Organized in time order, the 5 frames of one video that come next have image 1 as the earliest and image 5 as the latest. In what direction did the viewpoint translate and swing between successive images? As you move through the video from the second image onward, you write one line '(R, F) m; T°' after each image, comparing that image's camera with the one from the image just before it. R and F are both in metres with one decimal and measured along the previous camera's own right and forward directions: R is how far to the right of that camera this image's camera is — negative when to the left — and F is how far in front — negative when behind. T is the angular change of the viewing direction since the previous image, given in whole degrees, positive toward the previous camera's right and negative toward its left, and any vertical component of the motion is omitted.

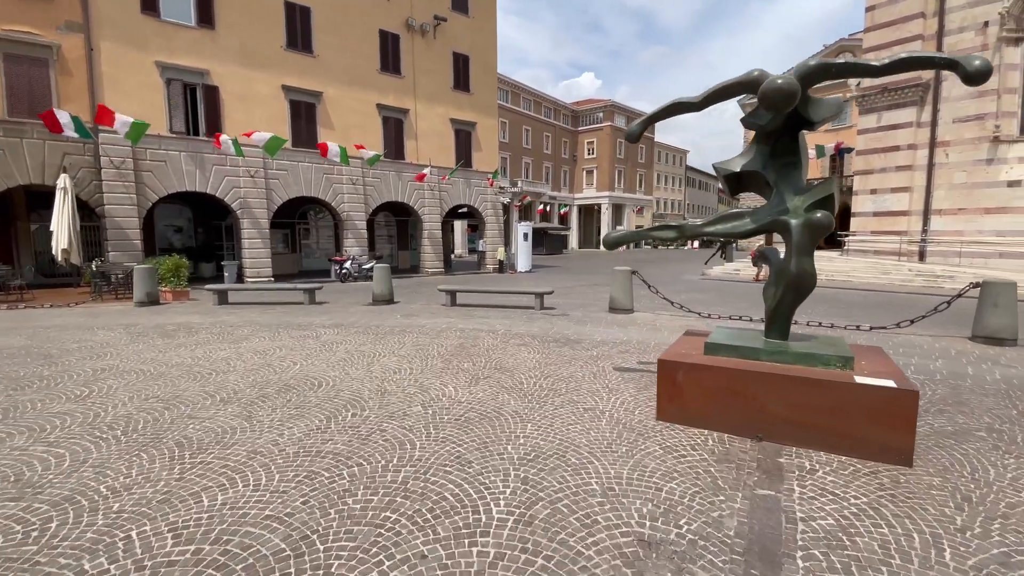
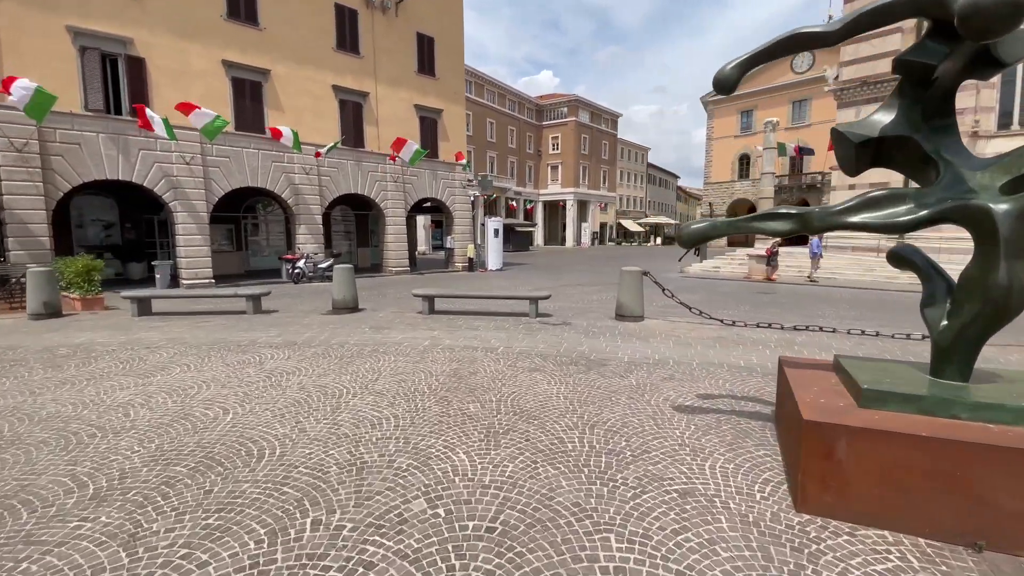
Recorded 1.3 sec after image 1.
(-0.5, +1.5) m; +5°
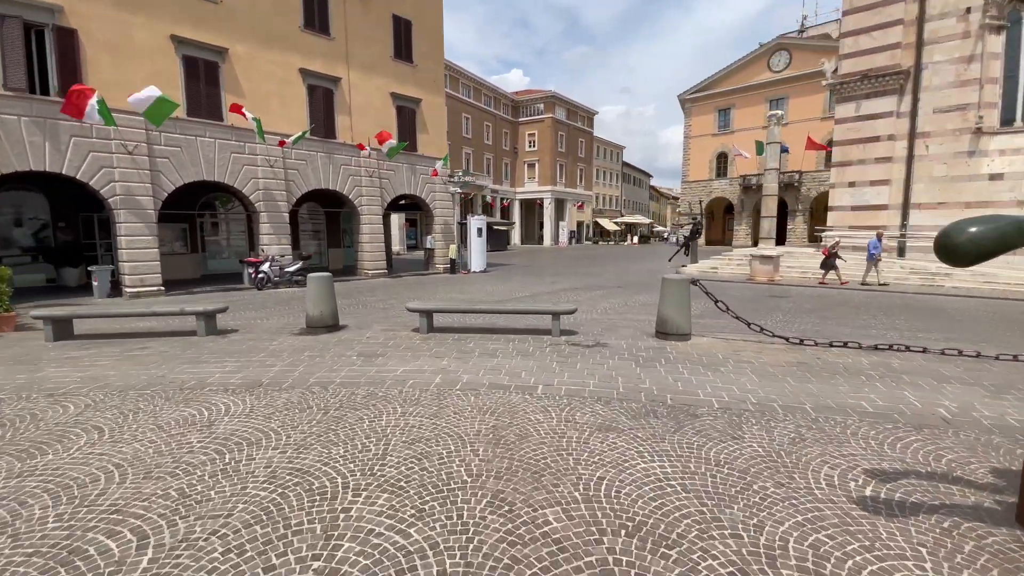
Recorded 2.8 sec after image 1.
(-0.7, +1.5) m; +3°
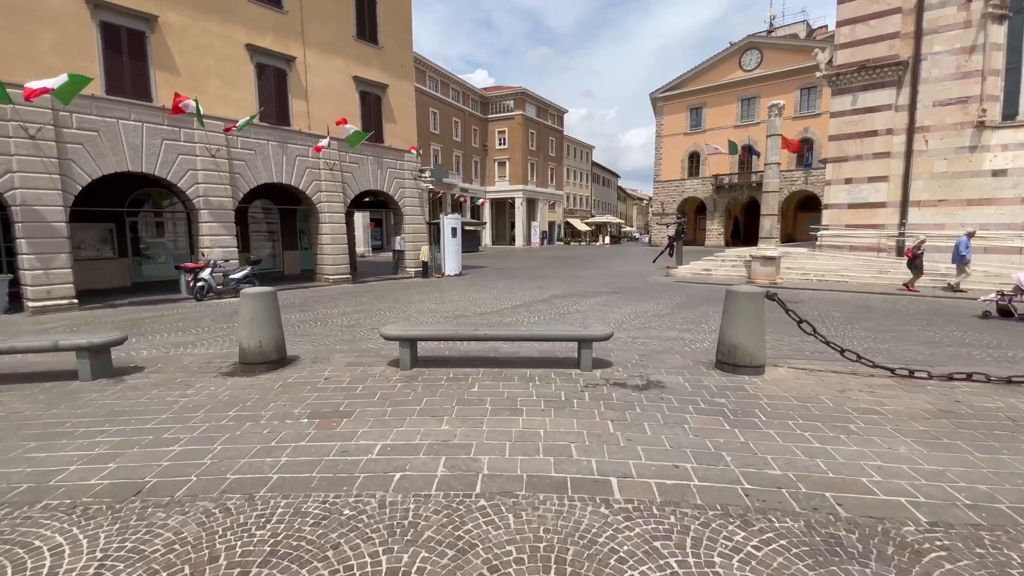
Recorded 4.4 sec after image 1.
(-0.5, +1.8) m; +4°
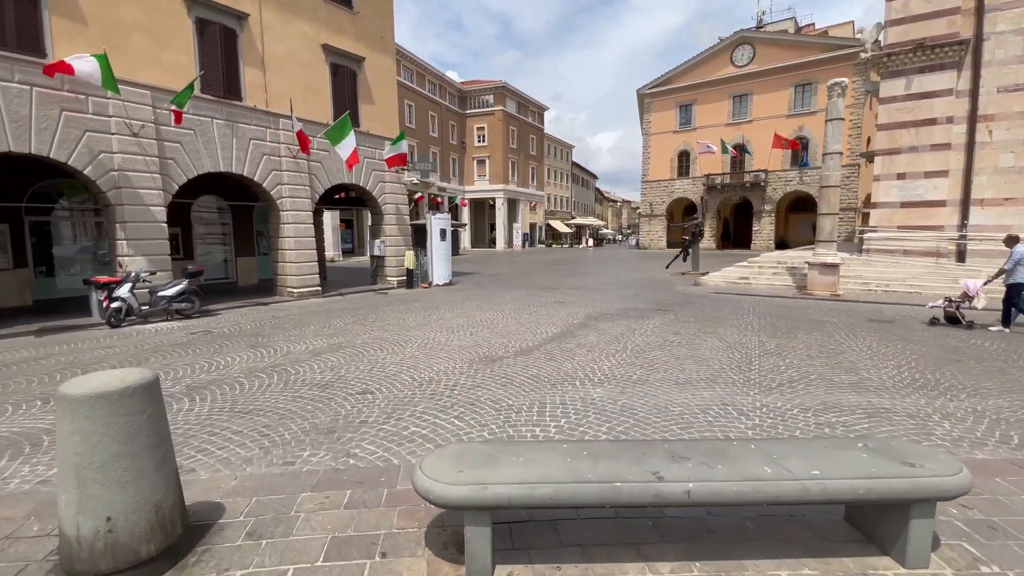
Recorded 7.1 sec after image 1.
(-1.1, +3.0) m; +3°
